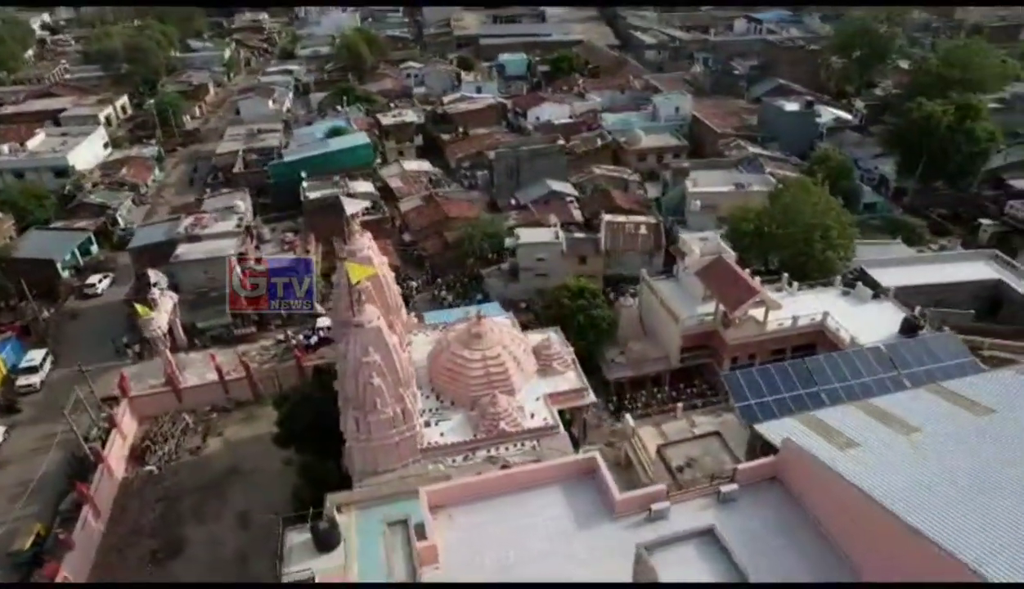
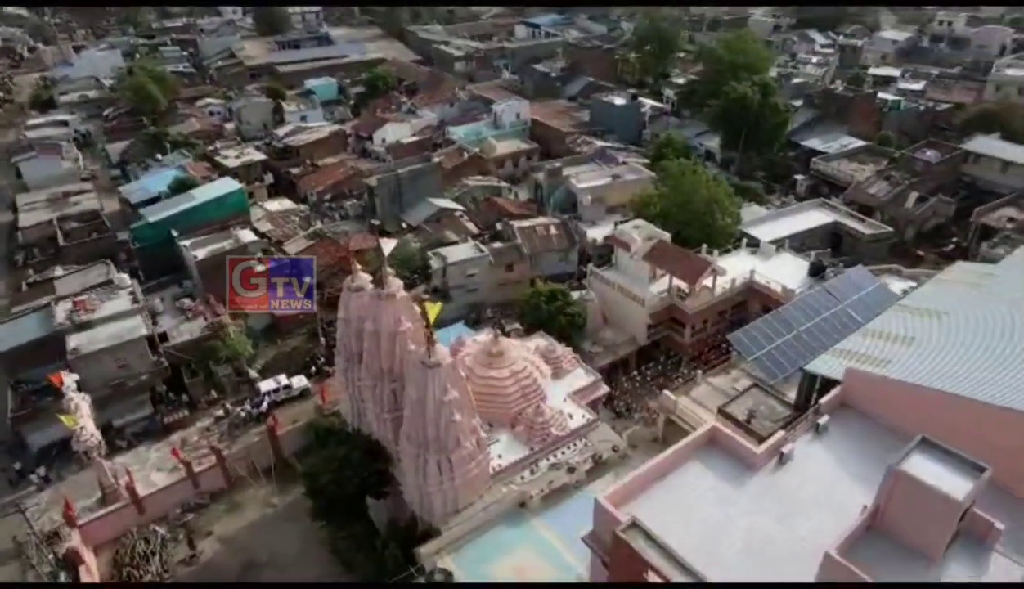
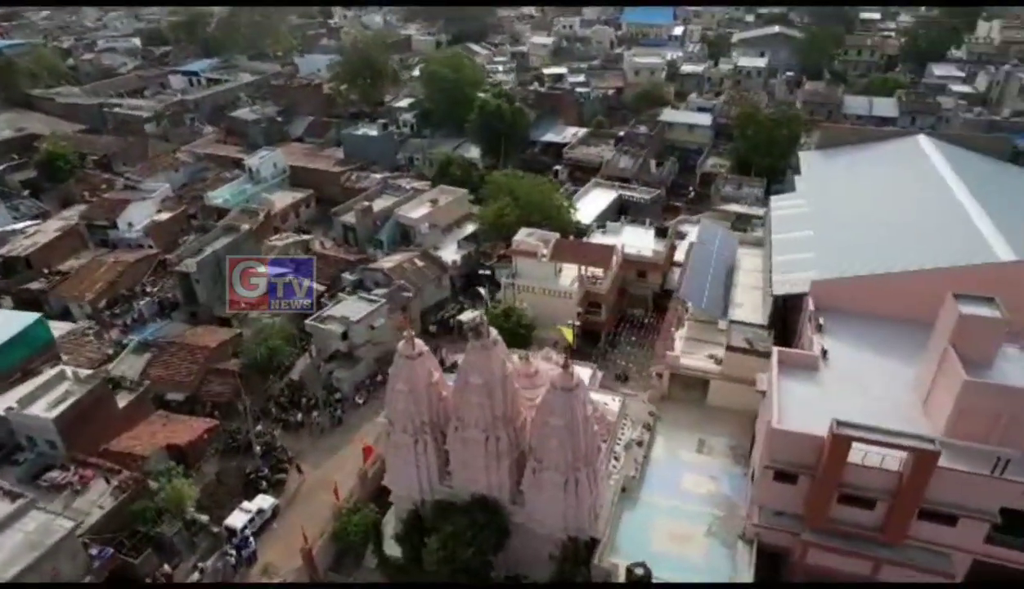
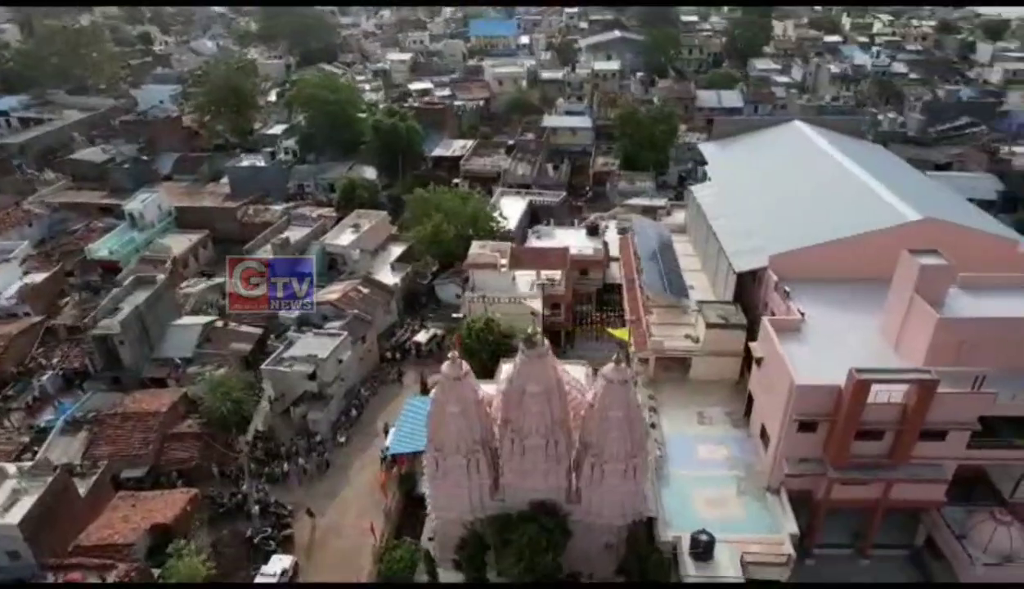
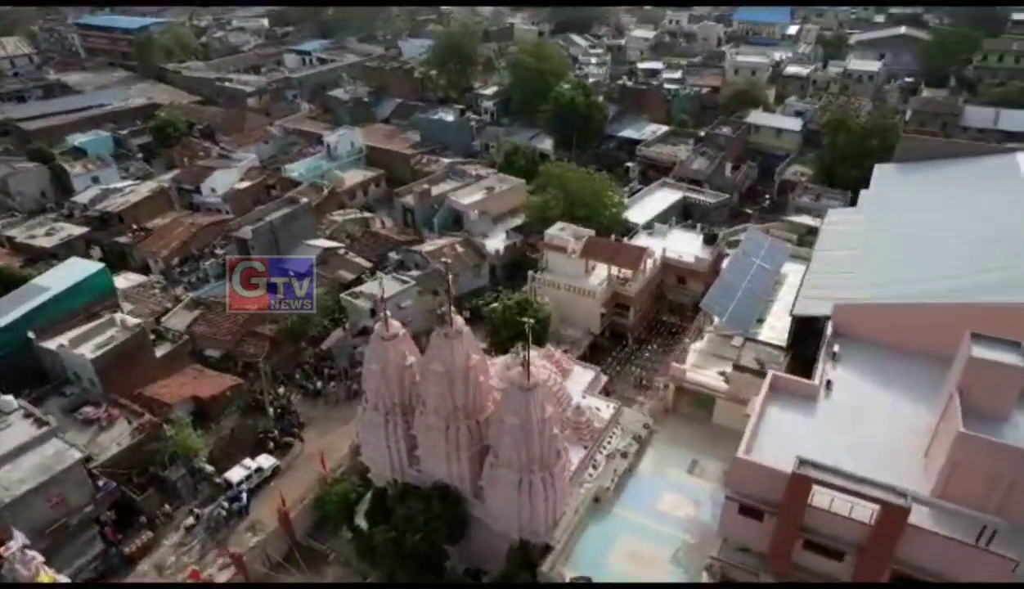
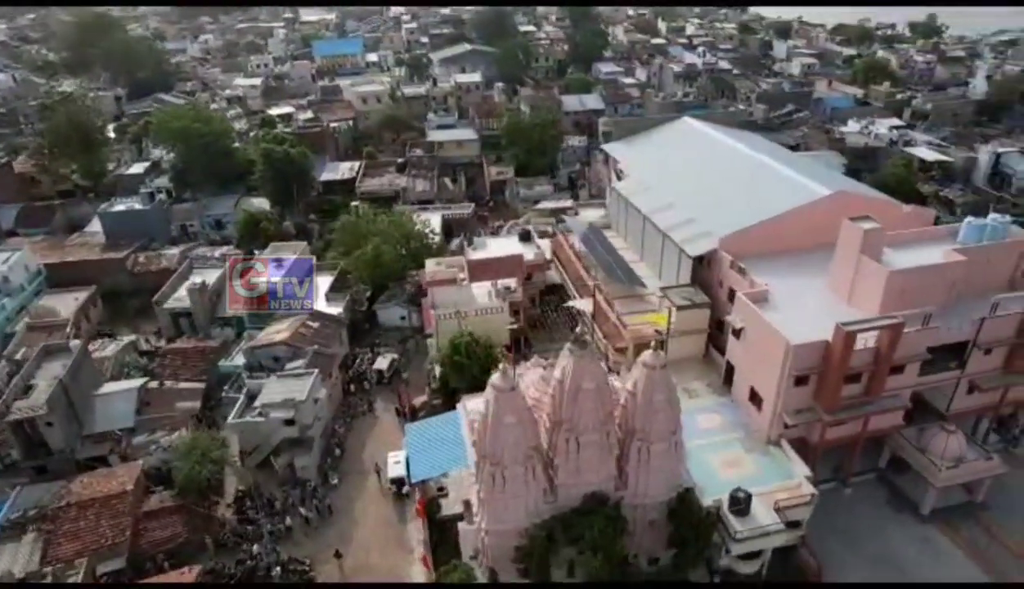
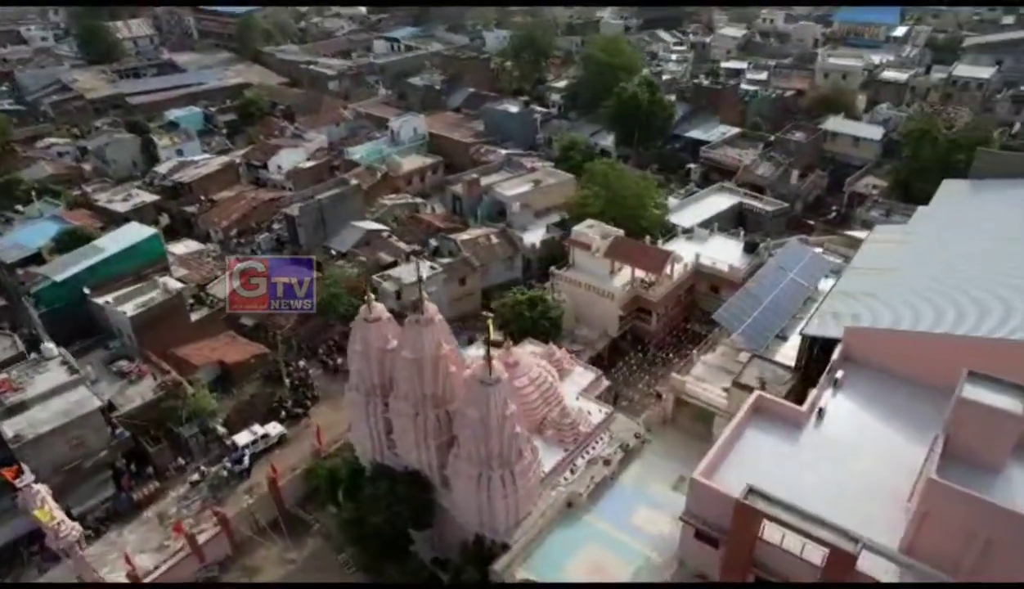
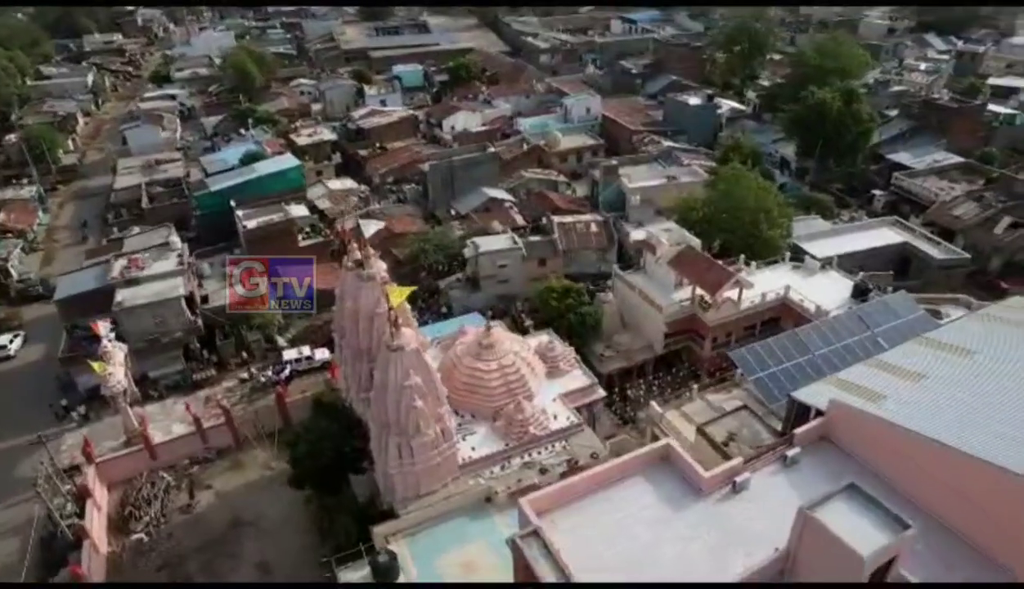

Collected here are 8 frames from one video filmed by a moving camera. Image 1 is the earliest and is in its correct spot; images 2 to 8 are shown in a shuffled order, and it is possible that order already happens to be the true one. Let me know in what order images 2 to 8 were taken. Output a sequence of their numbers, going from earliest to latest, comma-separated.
8, 2, 7, 5, 3, 4, 6
